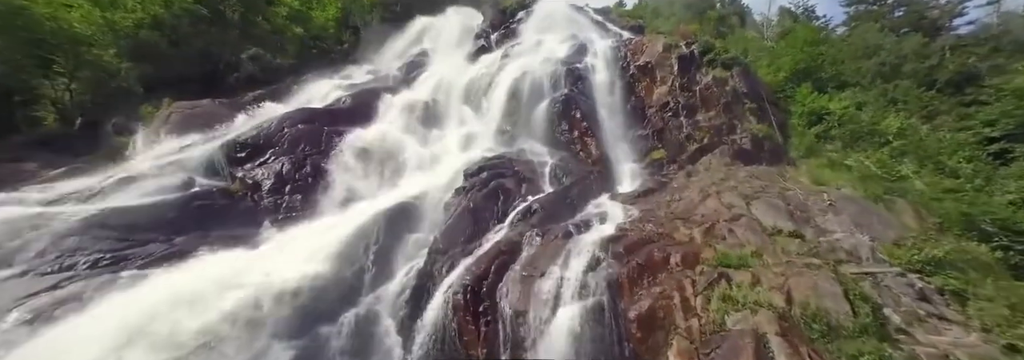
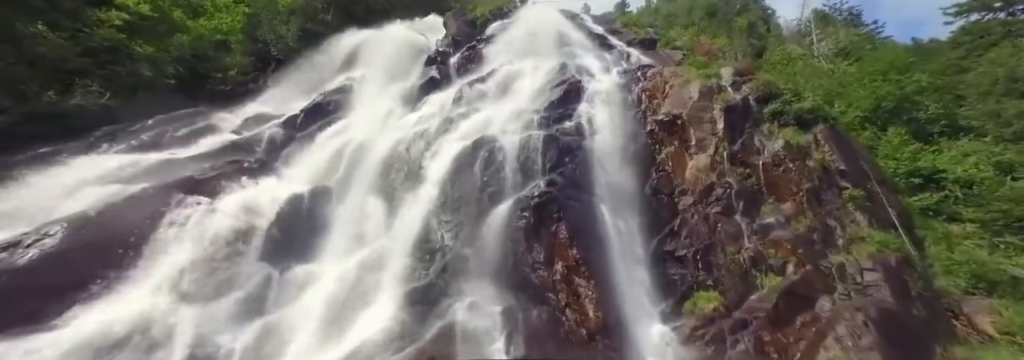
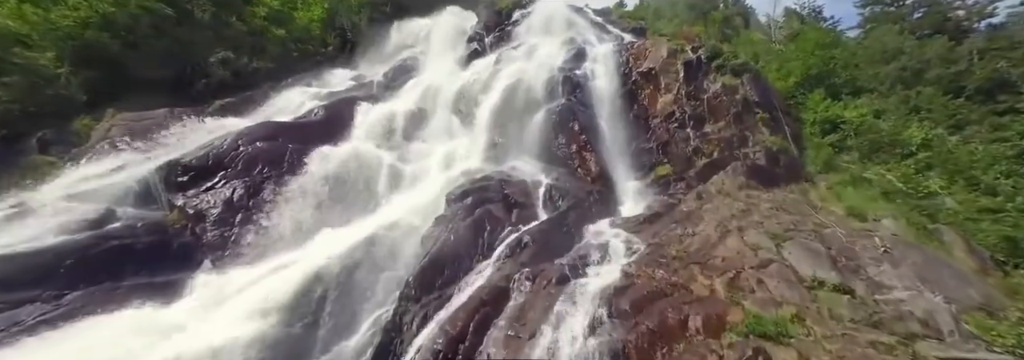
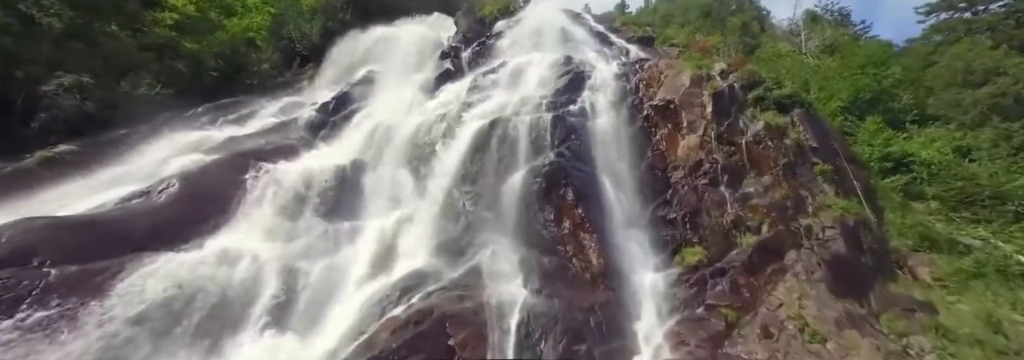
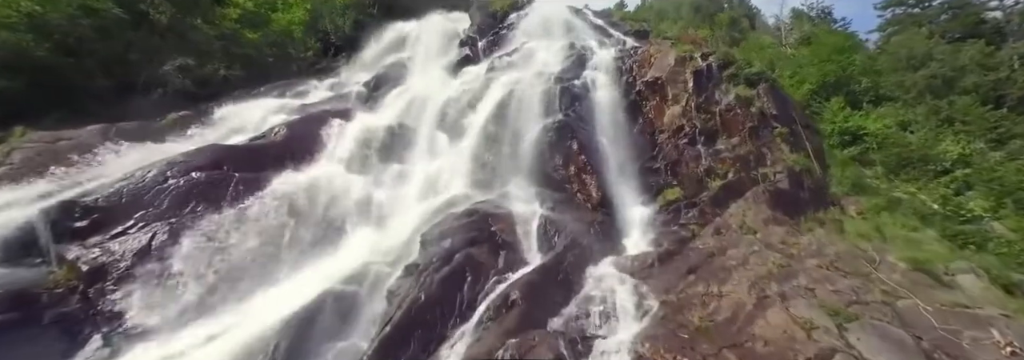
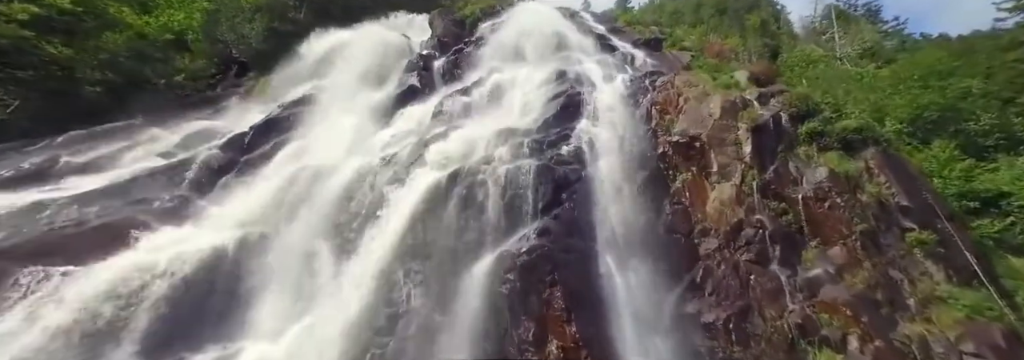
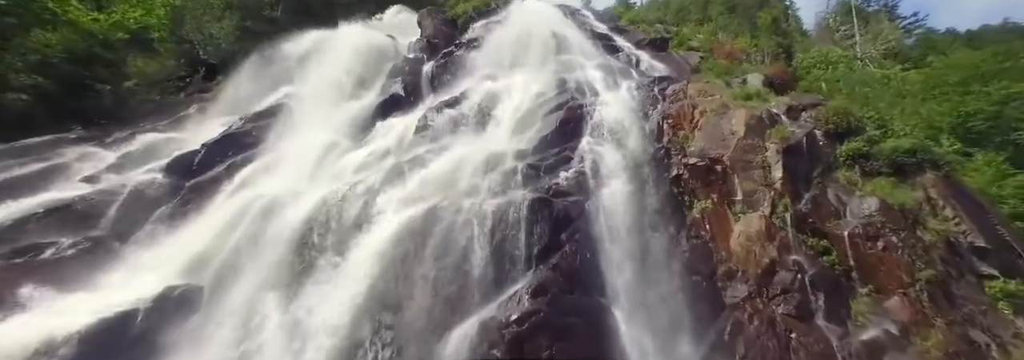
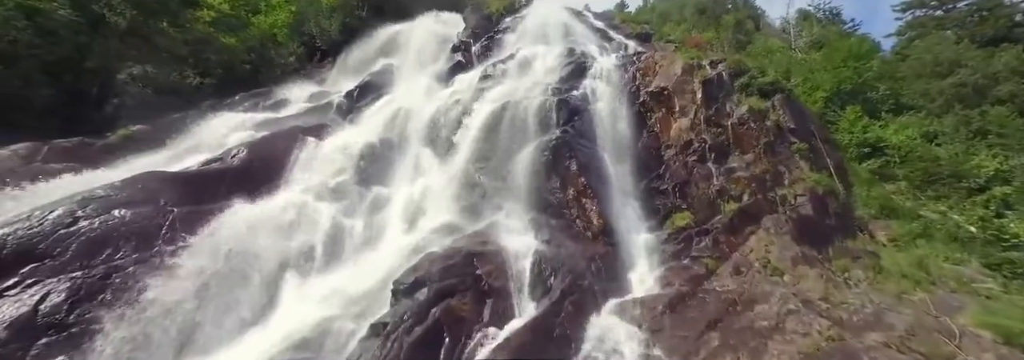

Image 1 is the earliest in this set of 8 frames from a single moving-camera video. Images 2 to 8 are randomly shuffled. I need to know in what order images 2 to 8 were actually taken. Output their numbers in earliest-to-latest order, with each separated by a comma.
3, 5, 8, 4, 2, 6, 7
